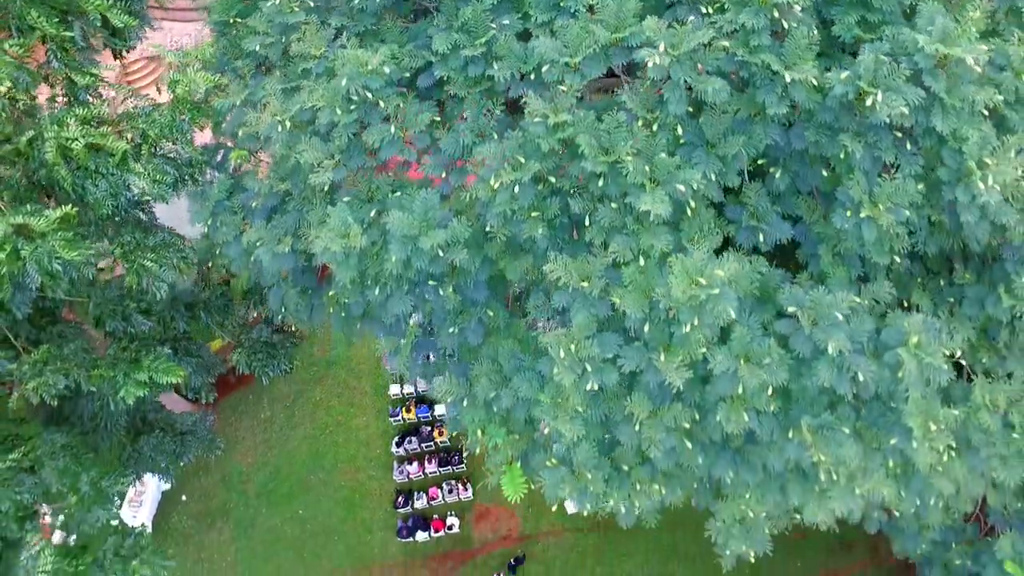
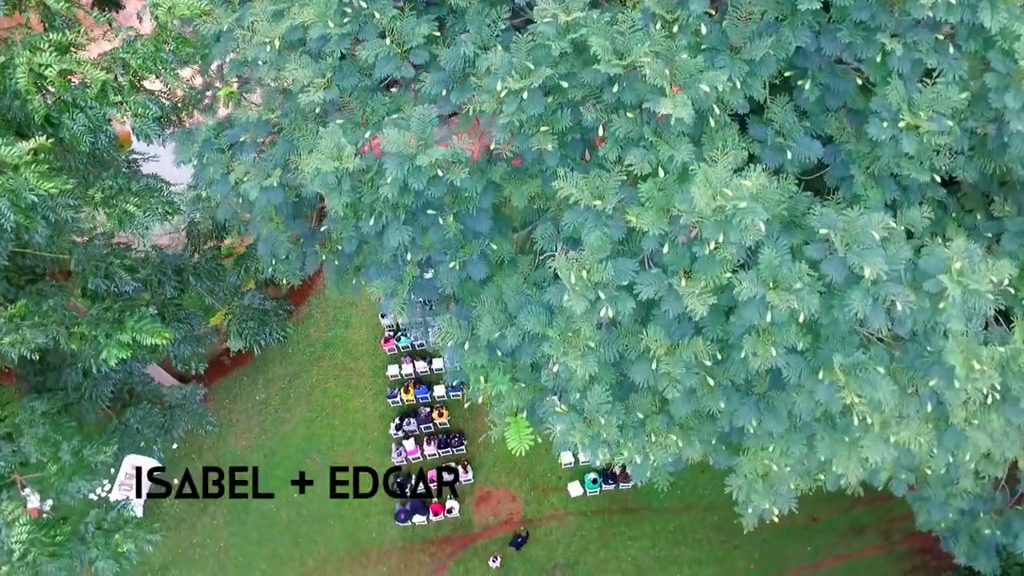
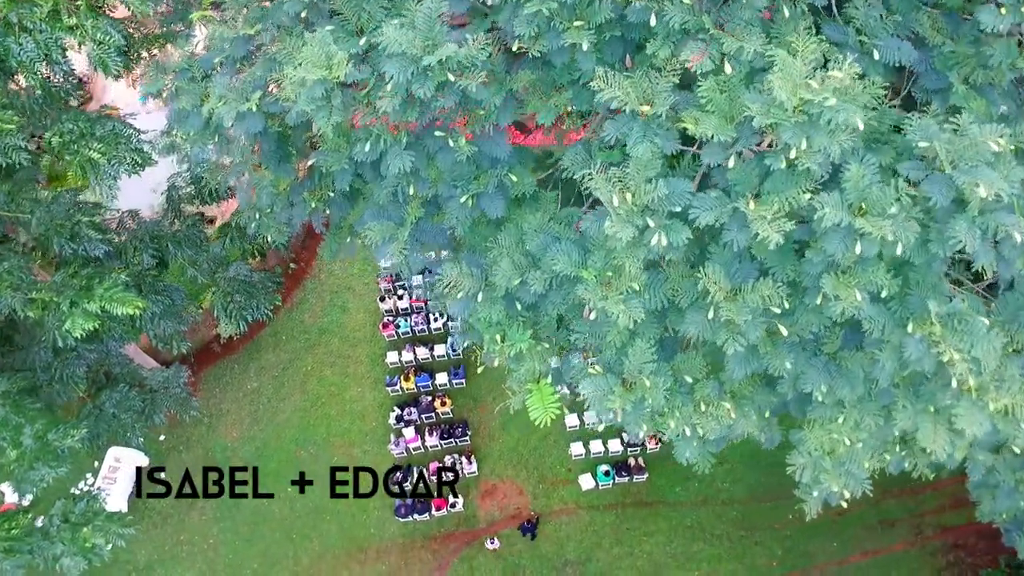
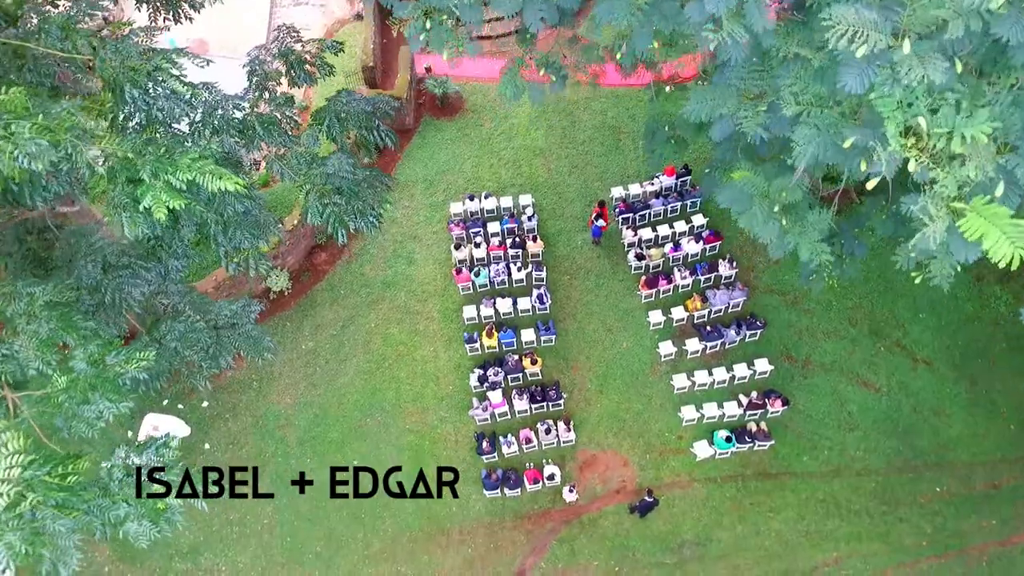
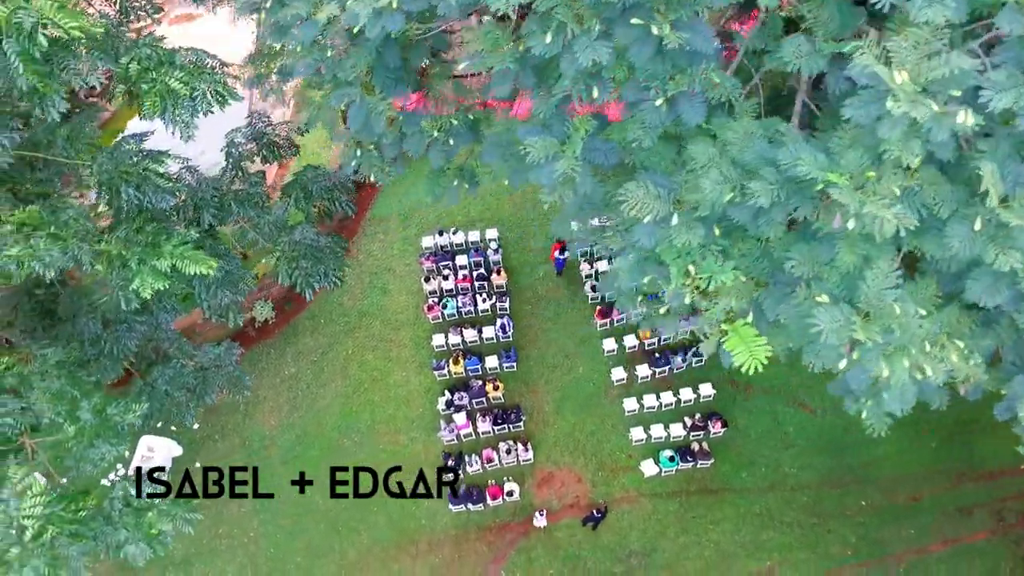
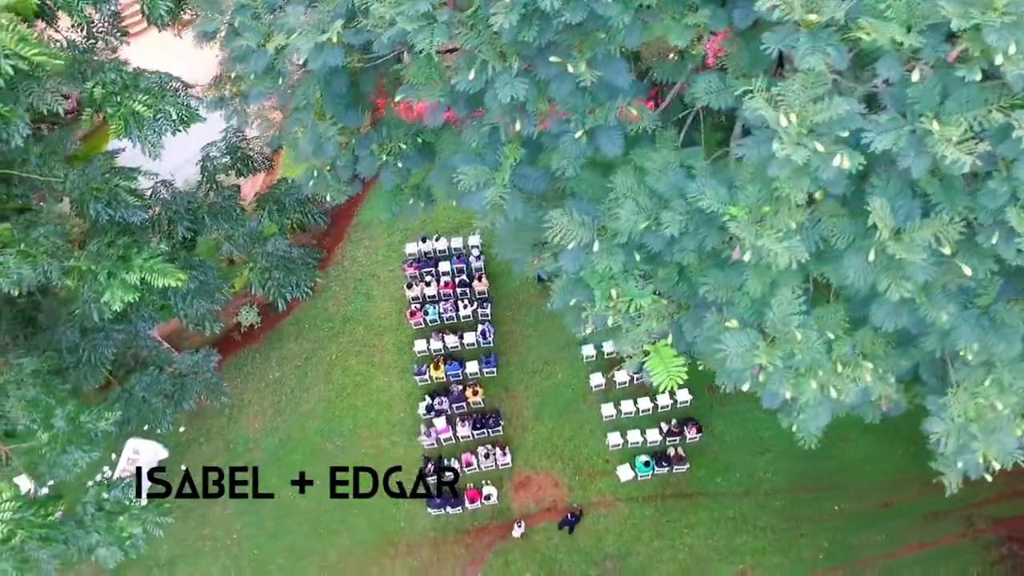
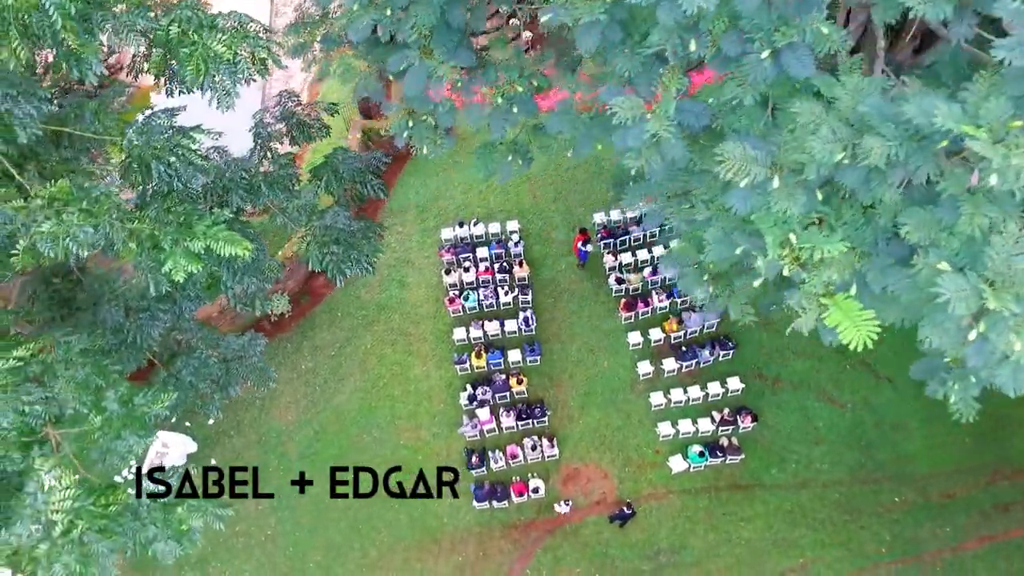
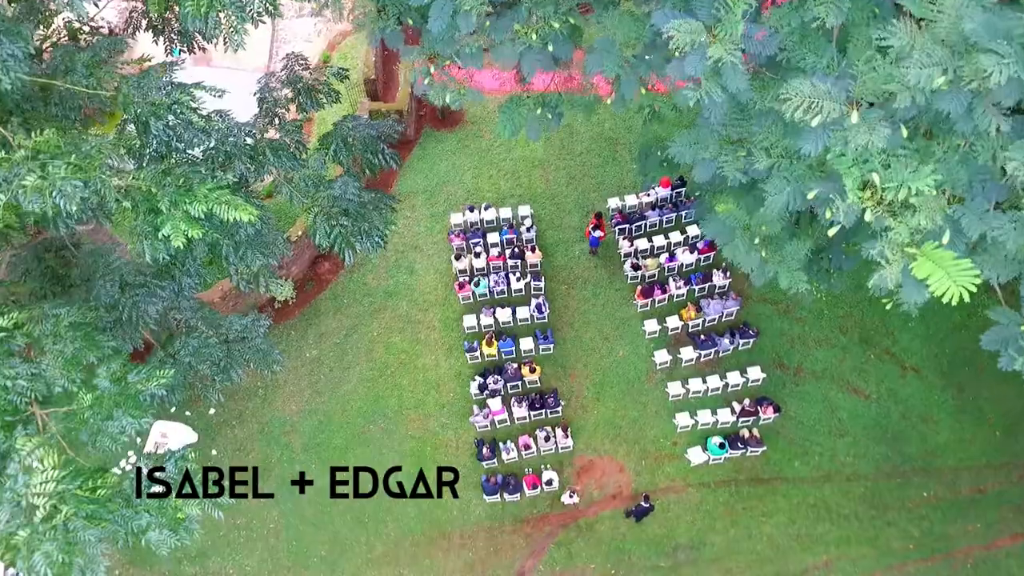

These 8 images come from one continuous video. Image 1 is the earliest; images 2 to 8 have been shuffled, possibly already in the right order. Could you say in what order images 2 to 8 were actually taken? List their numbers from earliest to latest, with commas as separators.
2, 3, 6, 5, 7, 8, 4
